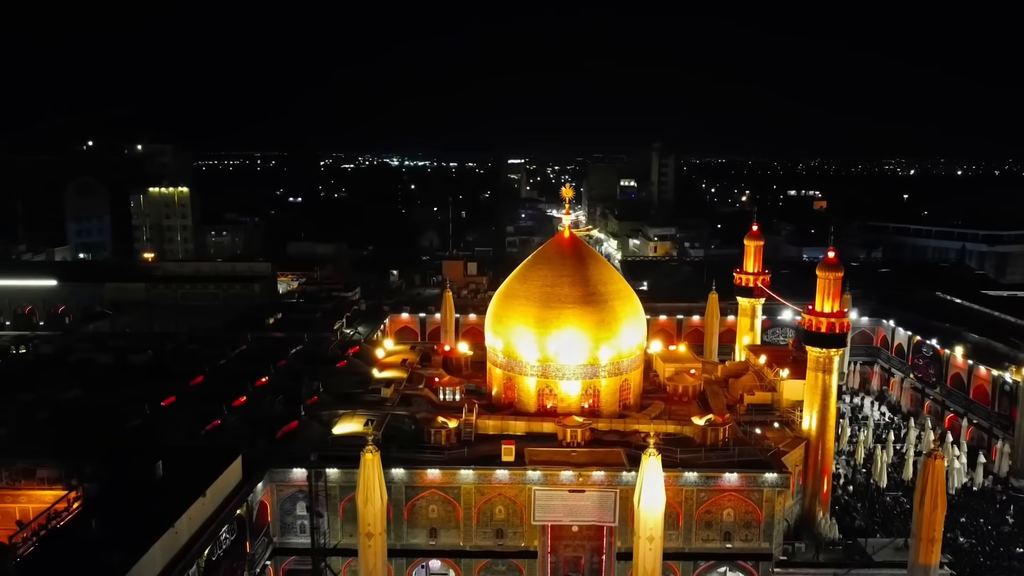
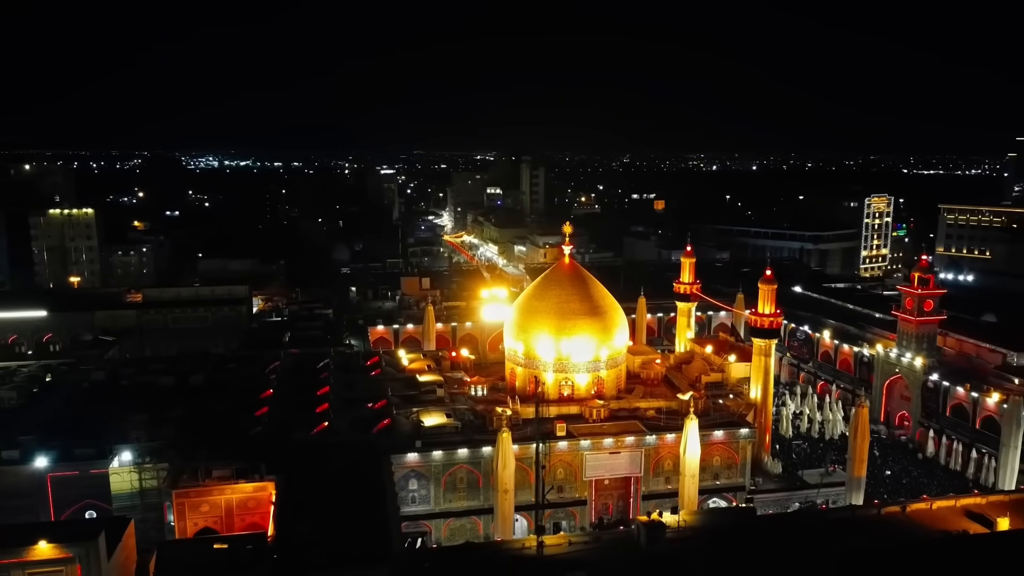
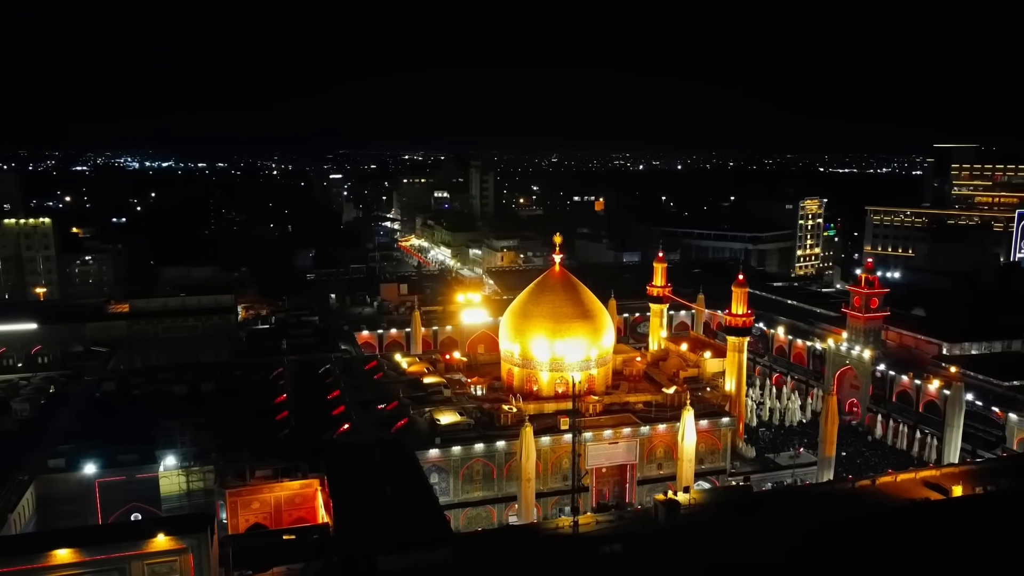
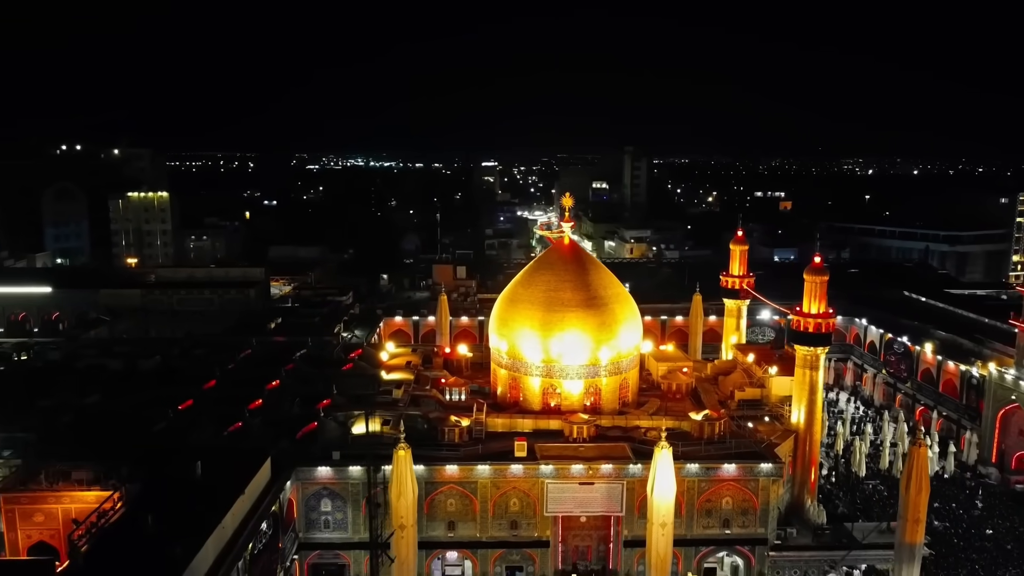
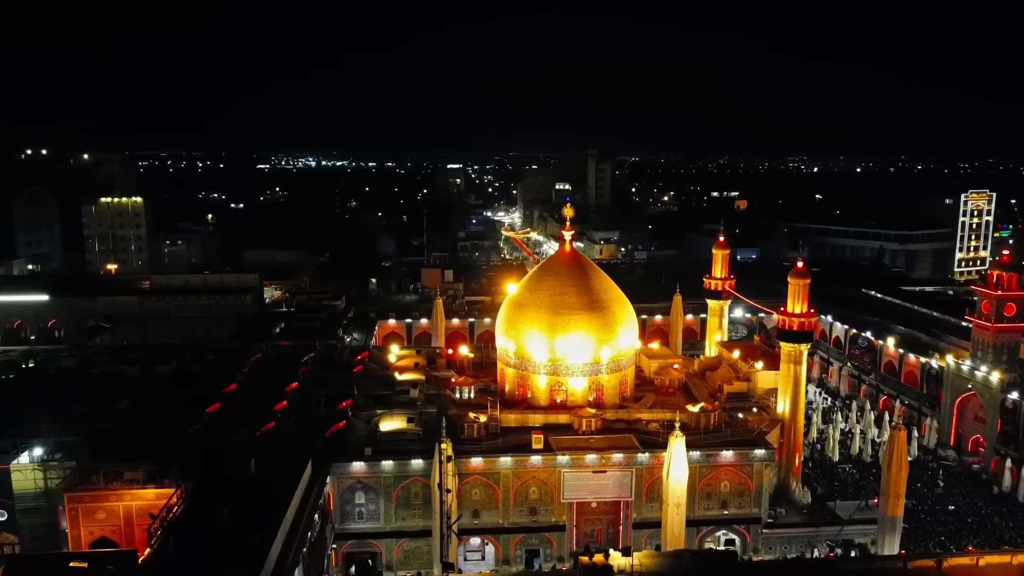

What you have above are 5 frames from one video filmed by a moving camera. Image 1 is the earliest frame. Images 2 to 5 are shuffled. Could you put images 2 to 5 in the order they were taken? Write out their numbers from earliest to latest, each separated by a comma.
4, 5, 2, 3
